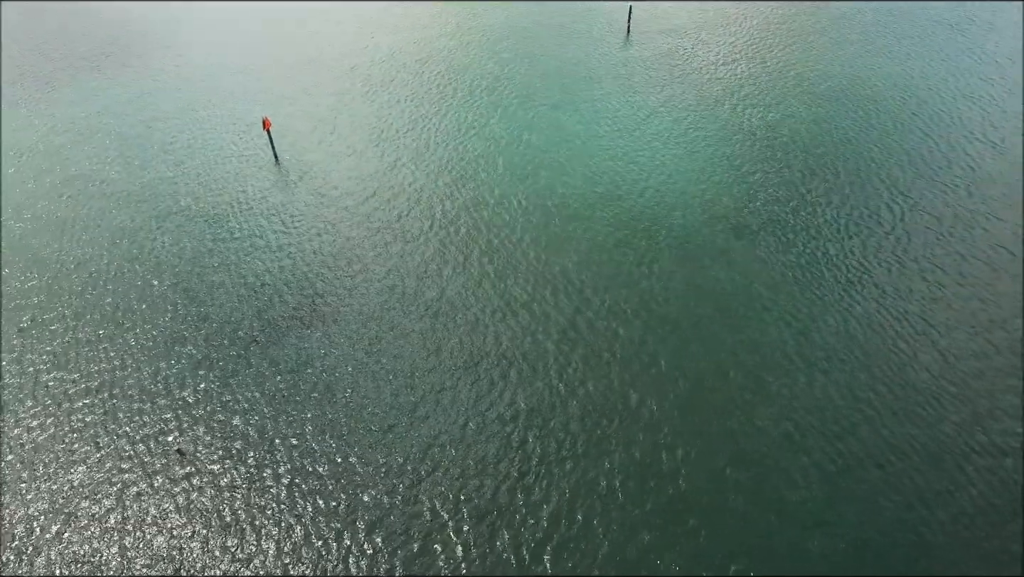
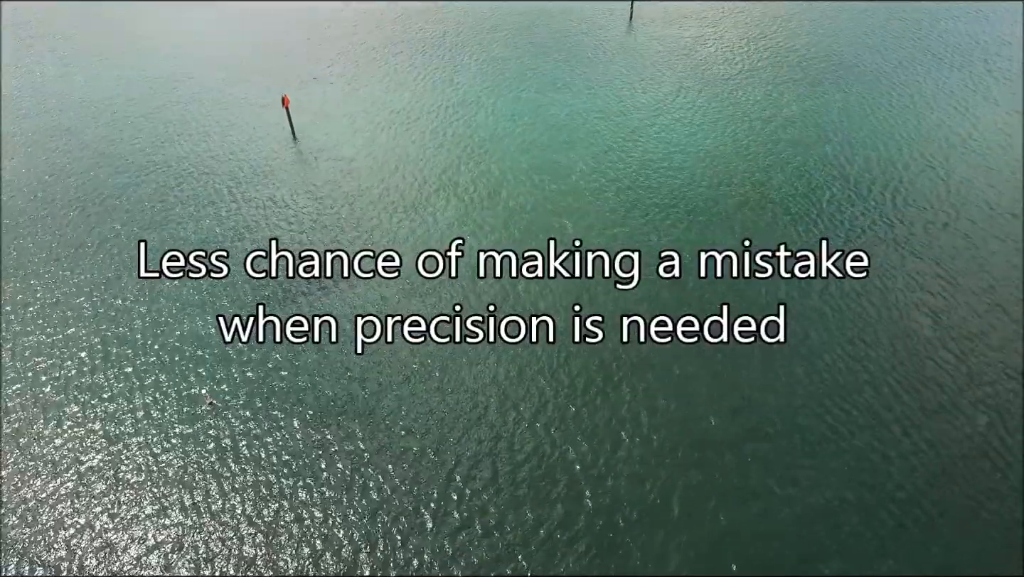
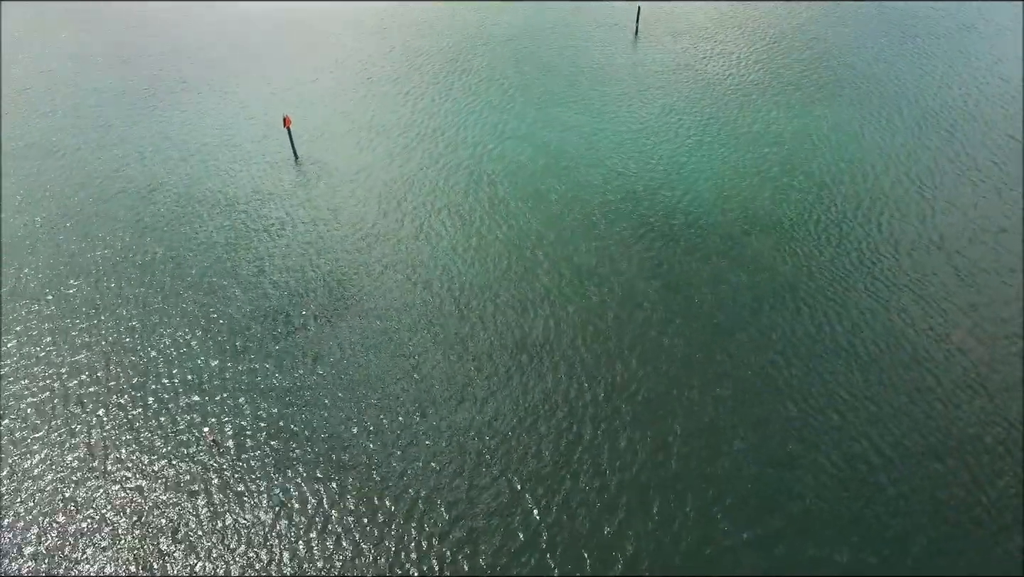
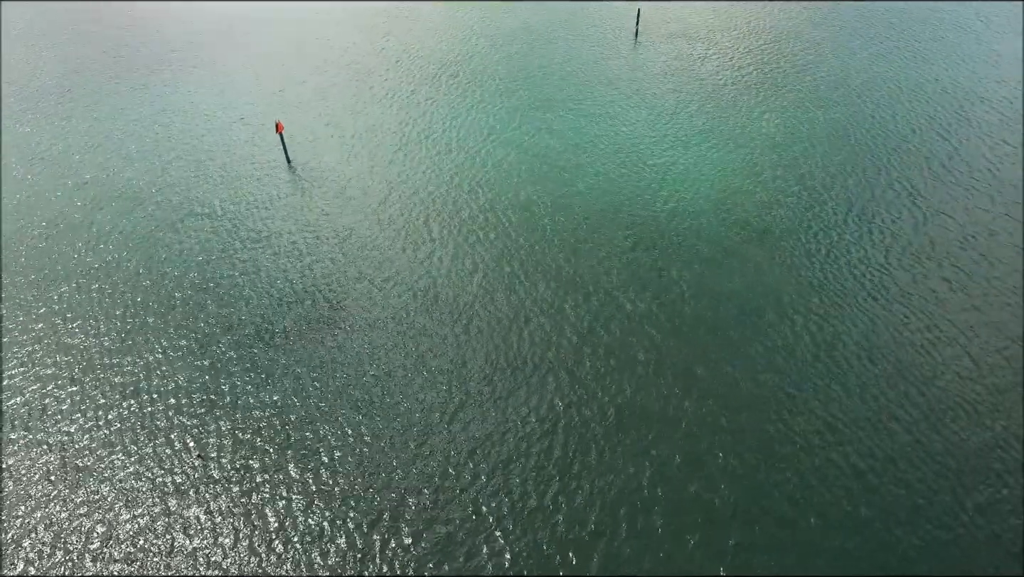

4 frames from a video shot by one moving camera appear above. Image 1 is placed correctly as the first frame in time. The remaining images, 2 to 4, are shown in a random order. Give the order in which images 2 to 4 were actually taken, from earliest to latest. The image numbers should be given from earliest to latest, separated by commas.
4, 3, 2
